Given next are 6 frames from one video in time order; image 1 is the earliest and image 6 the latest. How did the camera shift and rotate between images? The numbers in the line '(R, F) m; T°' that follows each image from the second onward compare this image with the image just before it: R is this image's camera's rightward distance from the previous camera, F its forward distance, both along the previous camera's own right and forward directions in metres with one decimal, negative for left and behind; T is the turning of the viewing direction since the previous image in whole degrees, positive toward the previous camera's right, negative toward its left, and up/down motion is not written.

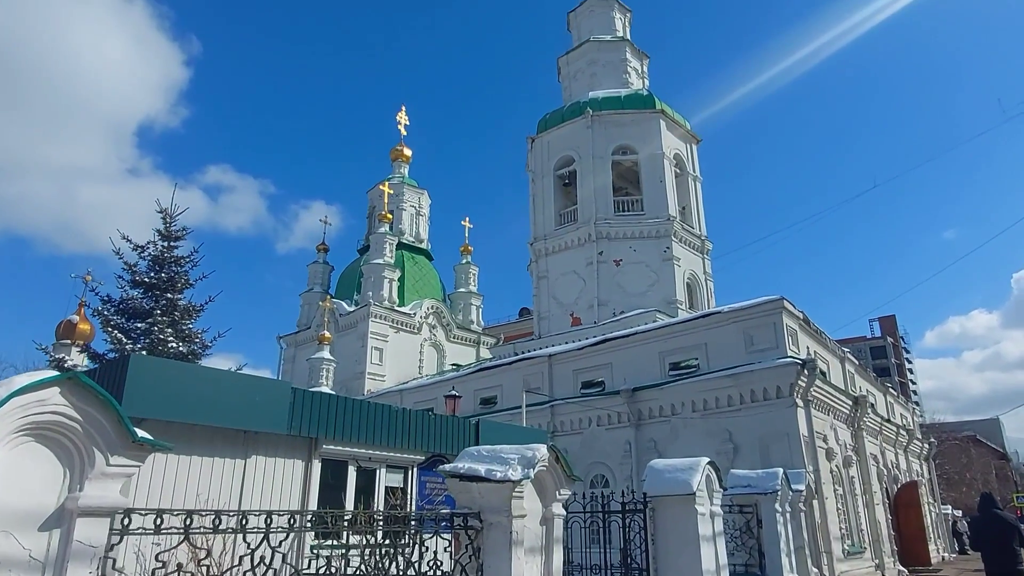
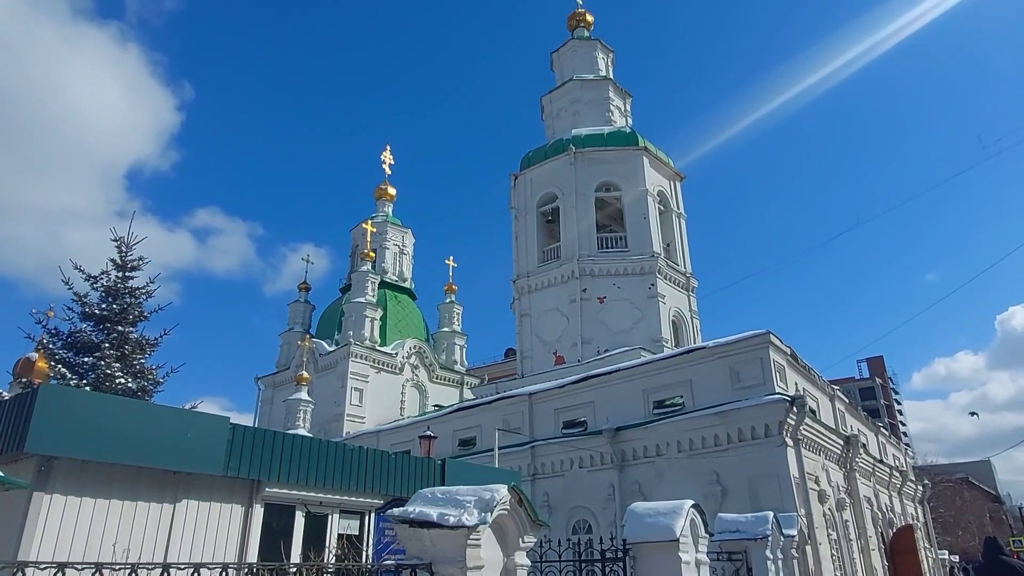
(+0.2, +0.5) m; +1°
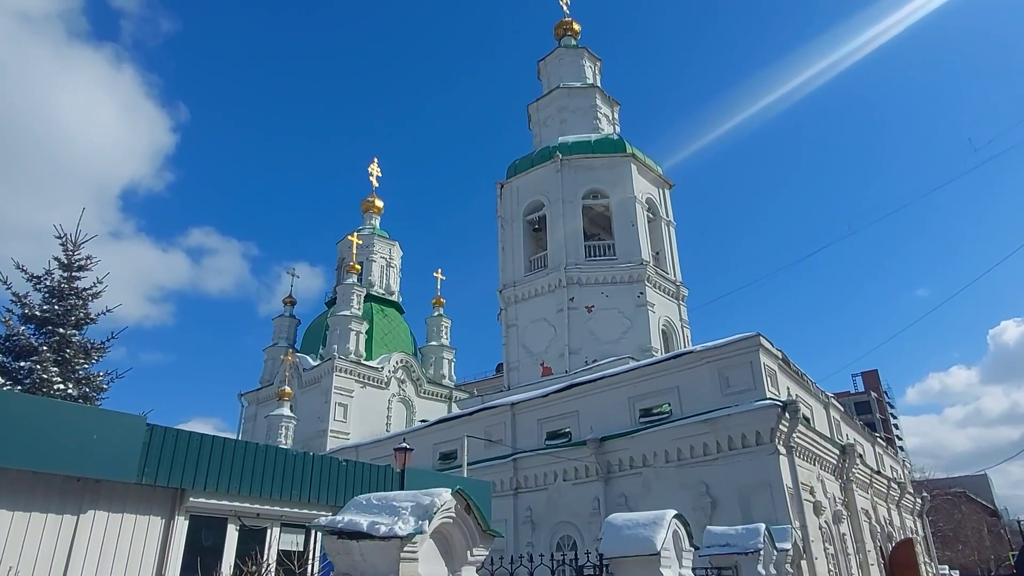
(+0.3, +0.7) m; 0°
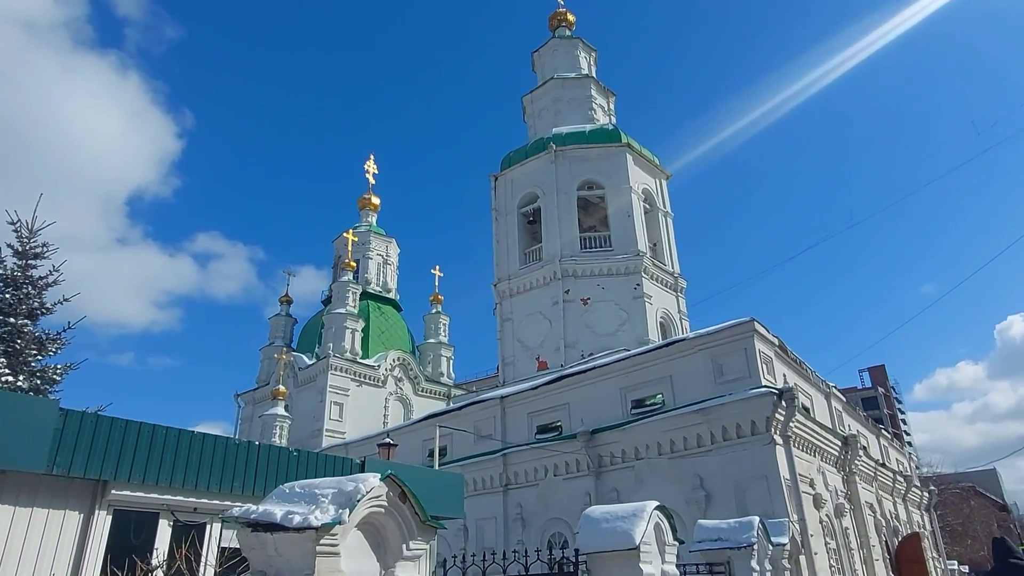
(+0.4, +0.5) m; 0°
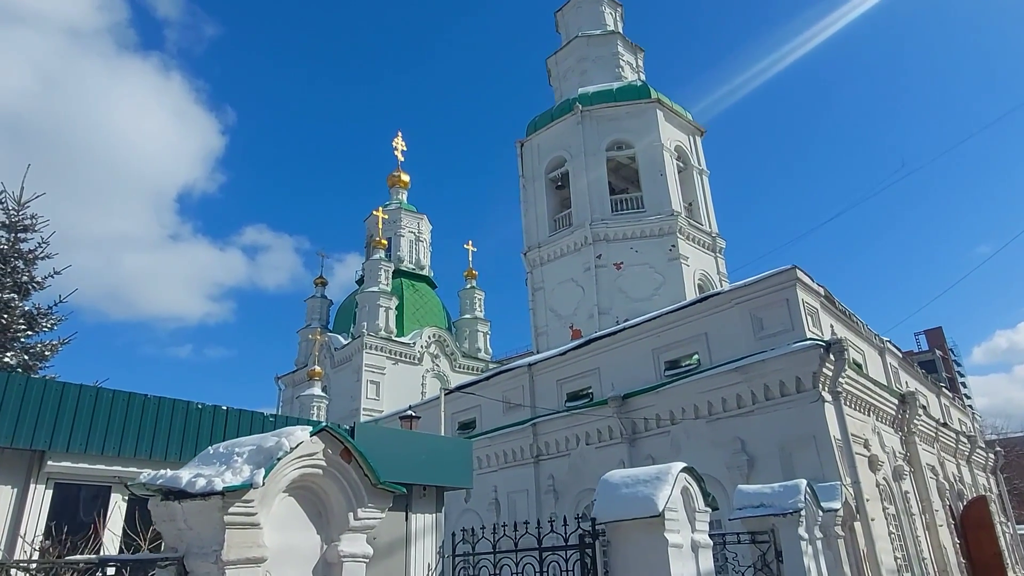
(+0.4, +0.8) m; -4°
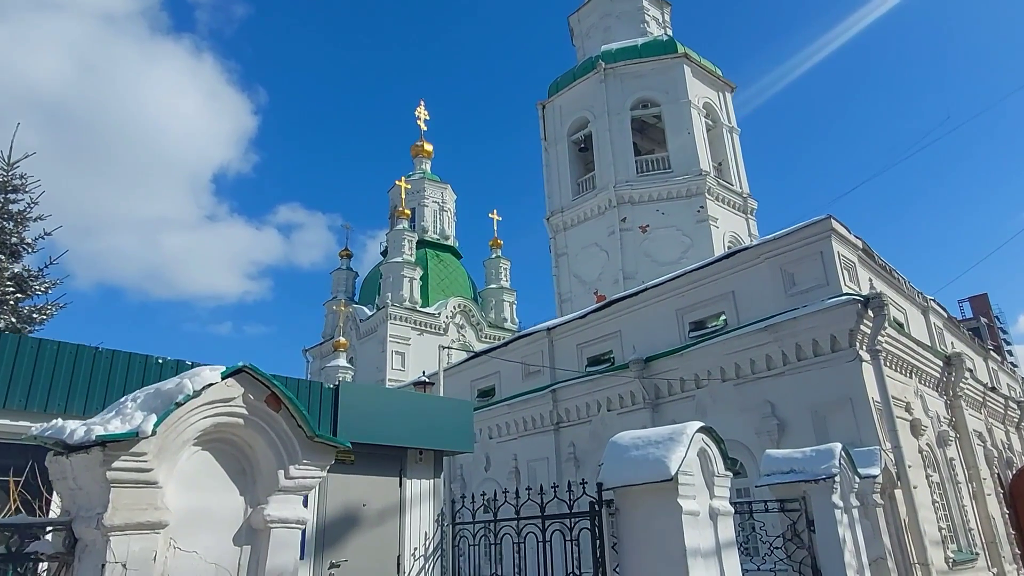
(+0.3, +0.6) m; -3°
